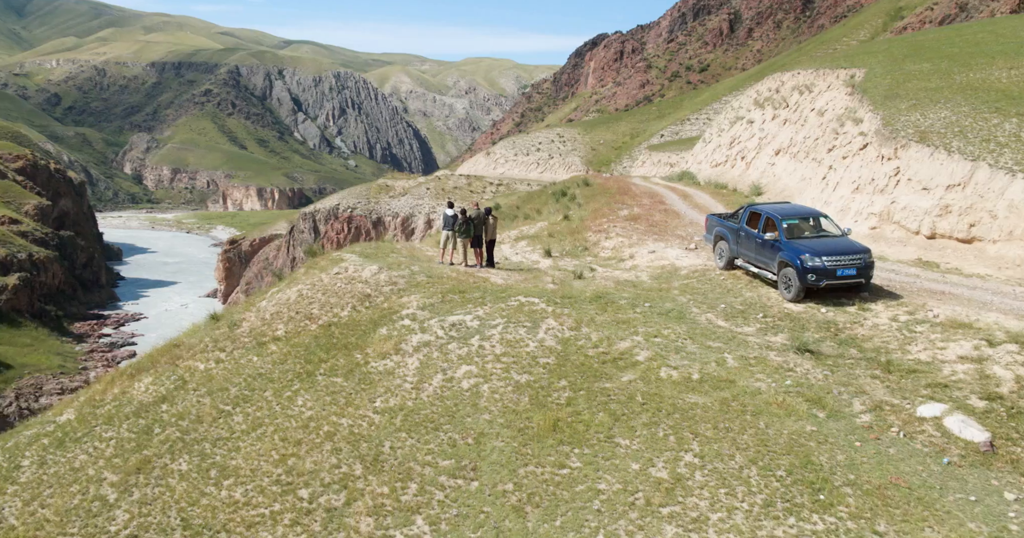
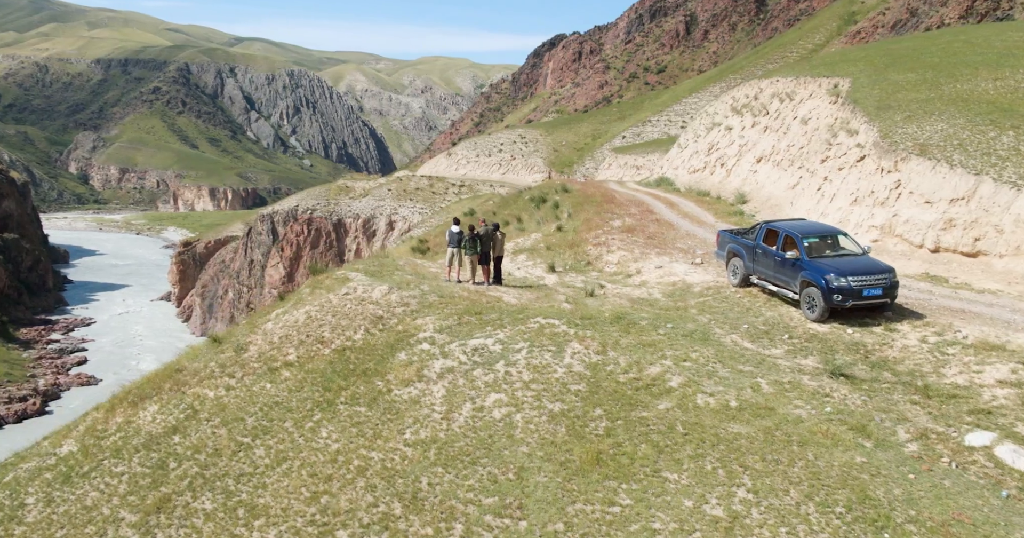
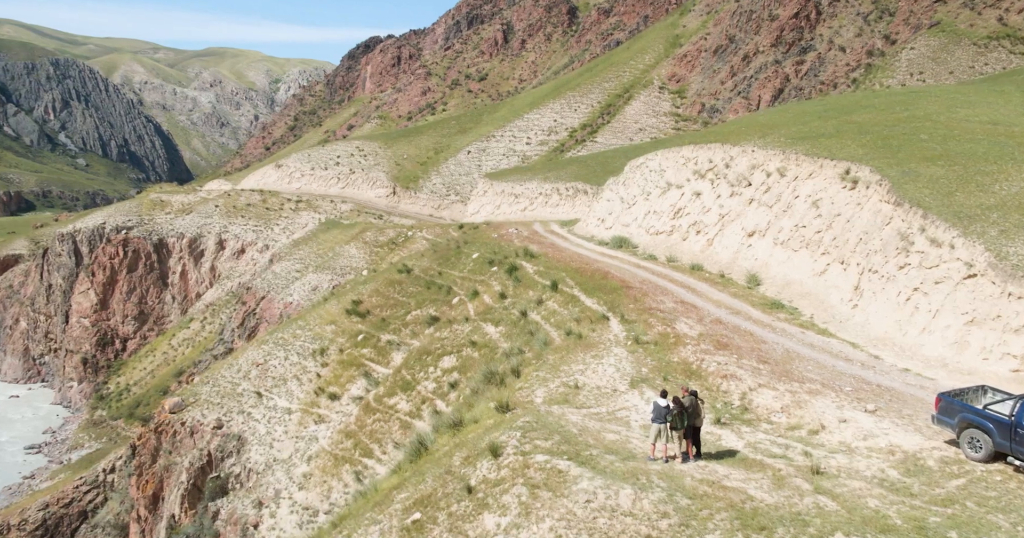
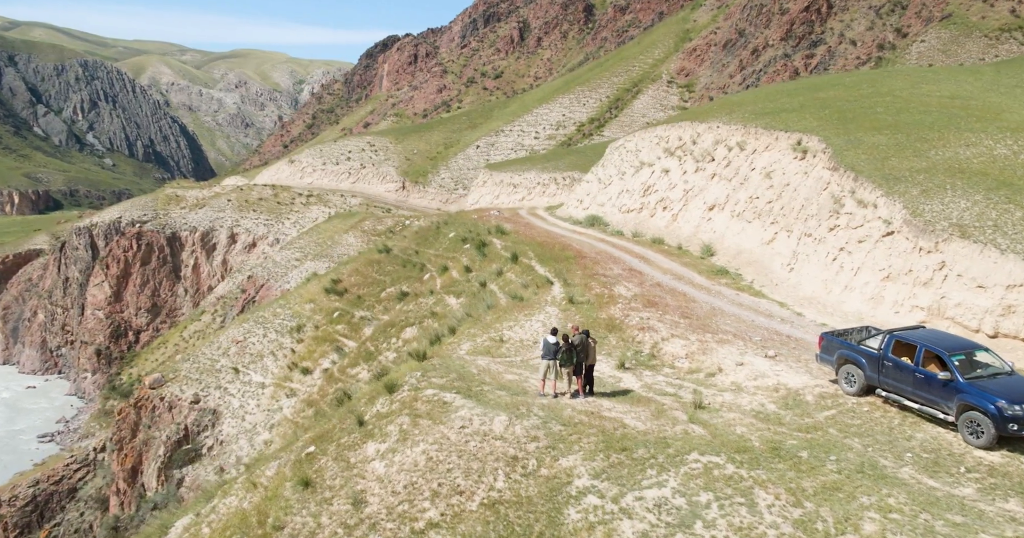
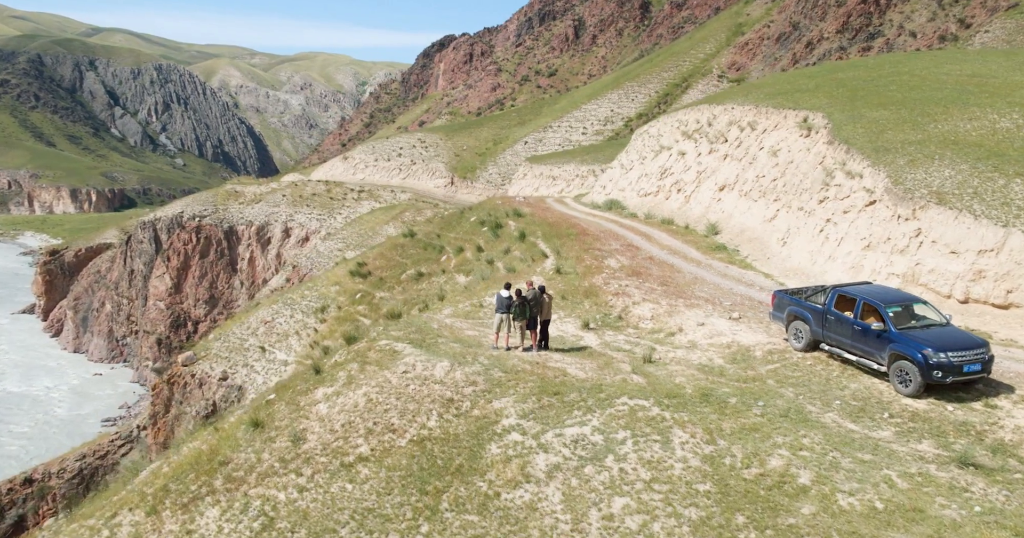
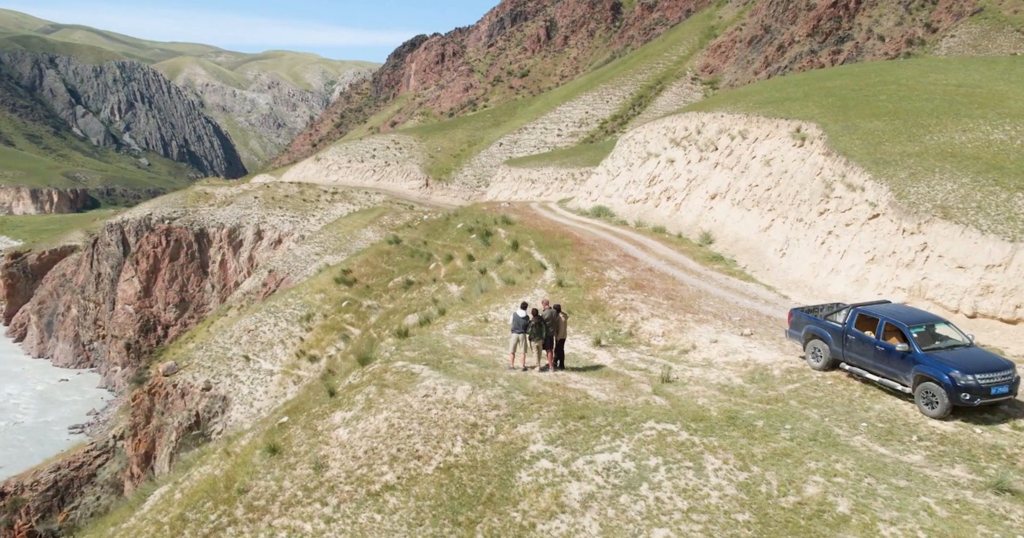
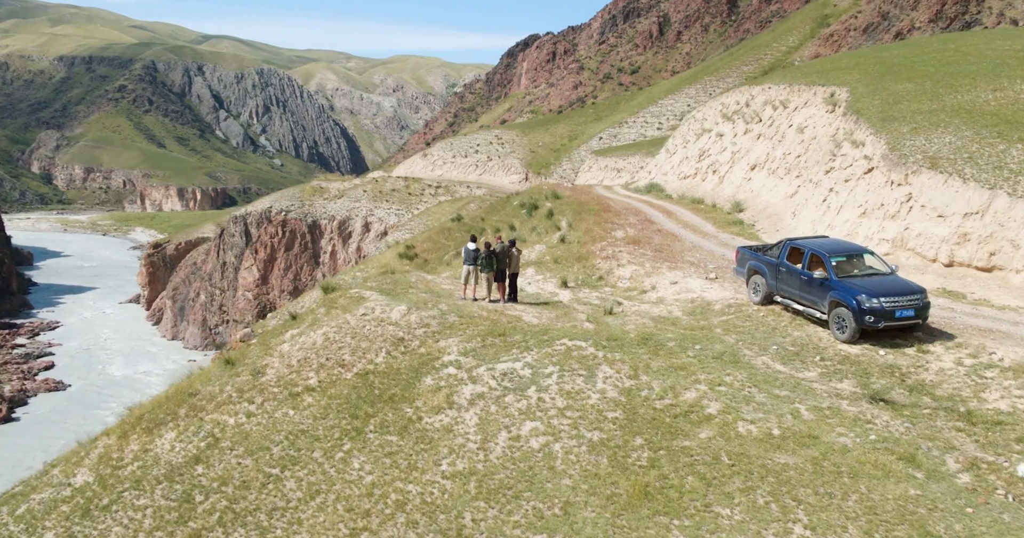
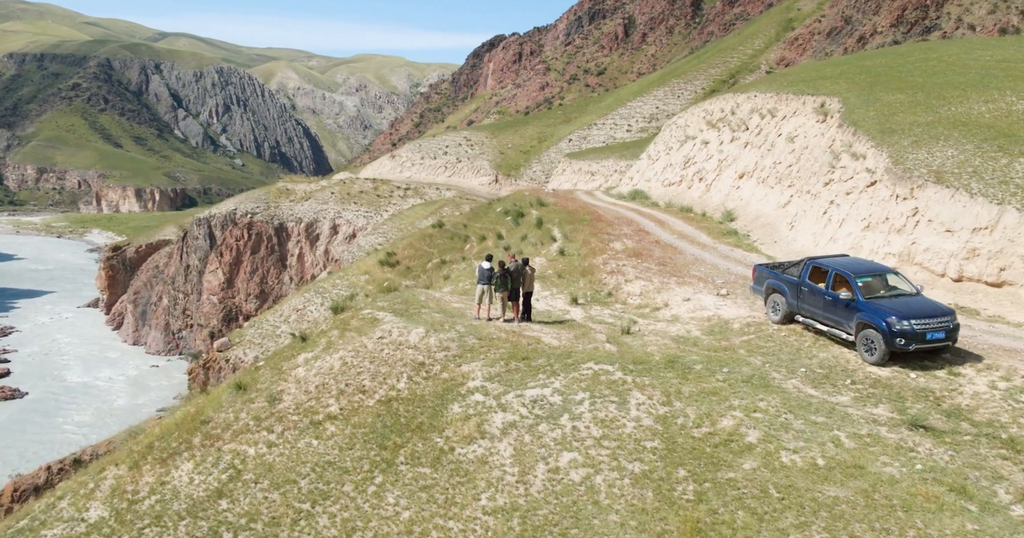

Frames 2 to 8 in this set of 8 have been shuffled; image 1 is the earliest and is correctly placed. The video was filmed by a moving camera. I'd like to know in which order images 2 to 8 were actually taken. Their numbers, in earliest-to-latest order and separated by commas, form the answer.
2, 7, 8, 5, 6, 4, 3
